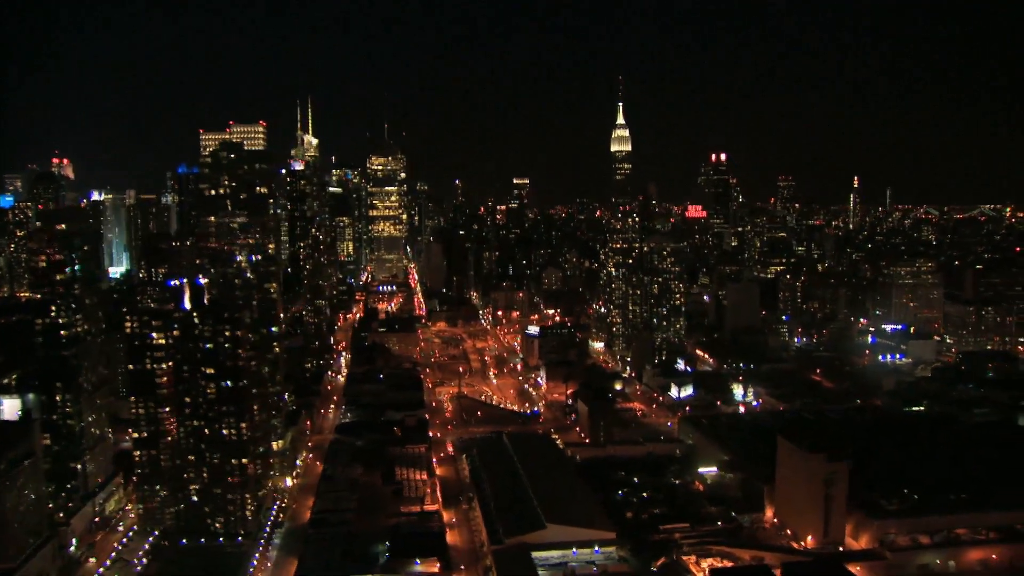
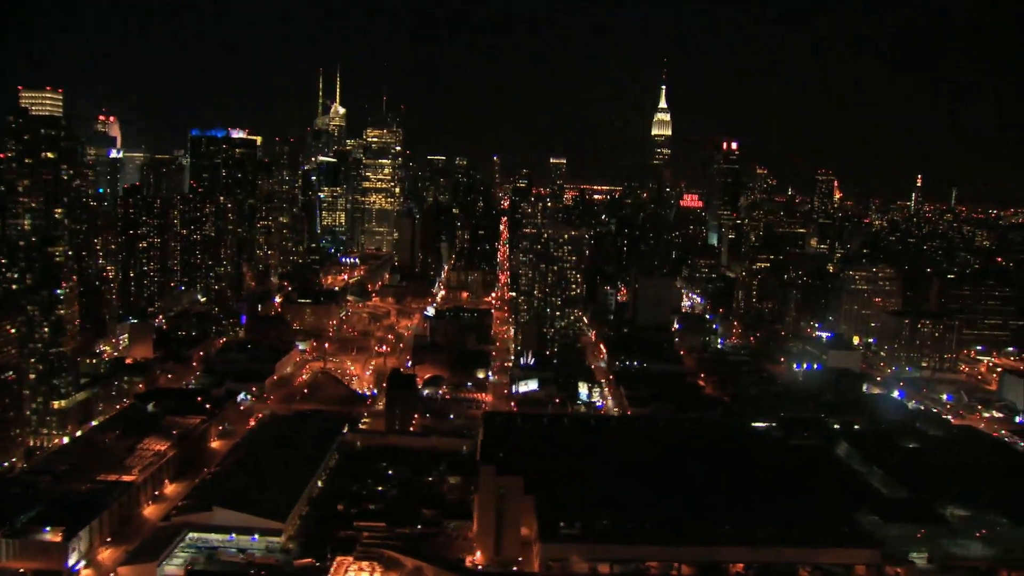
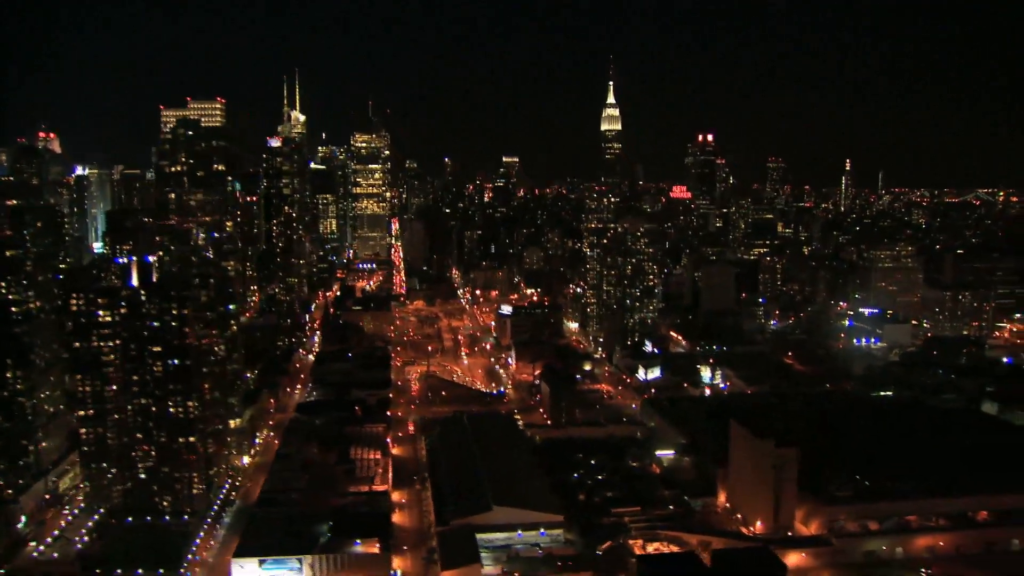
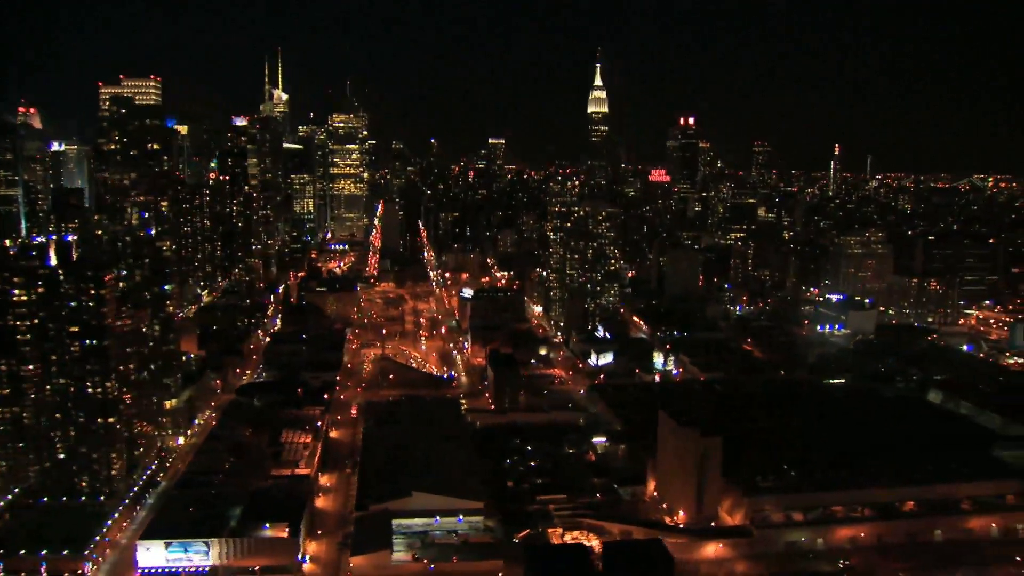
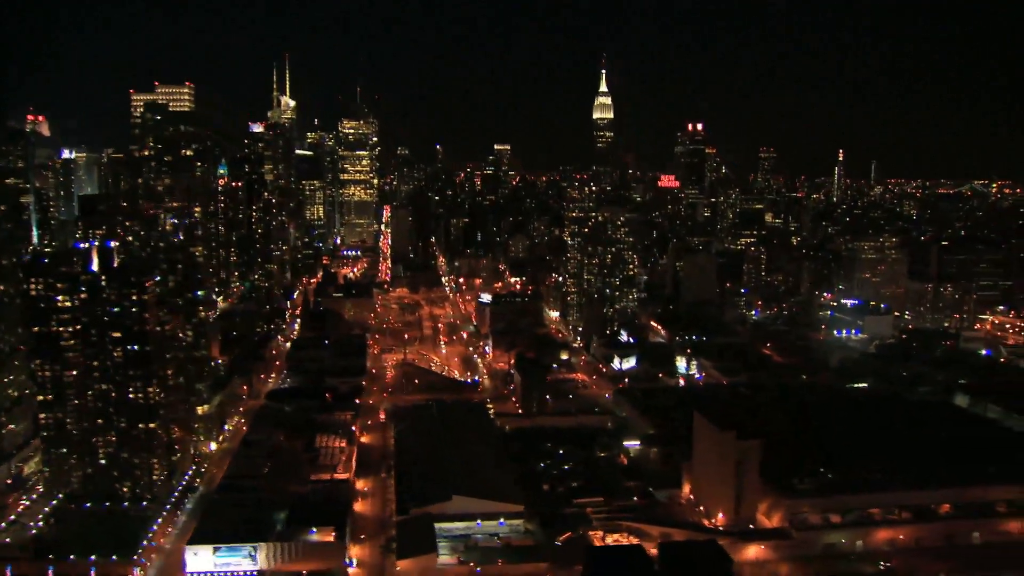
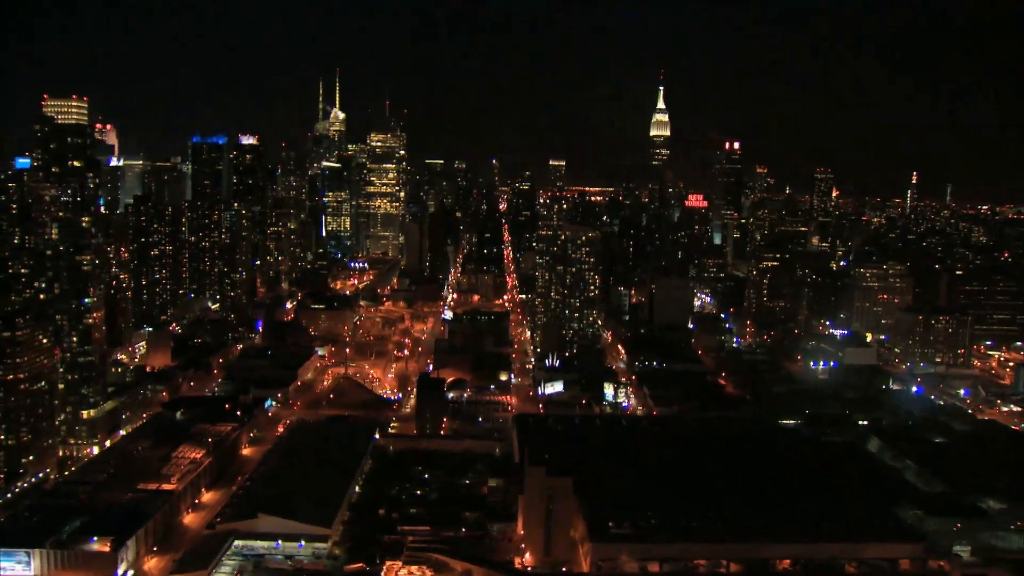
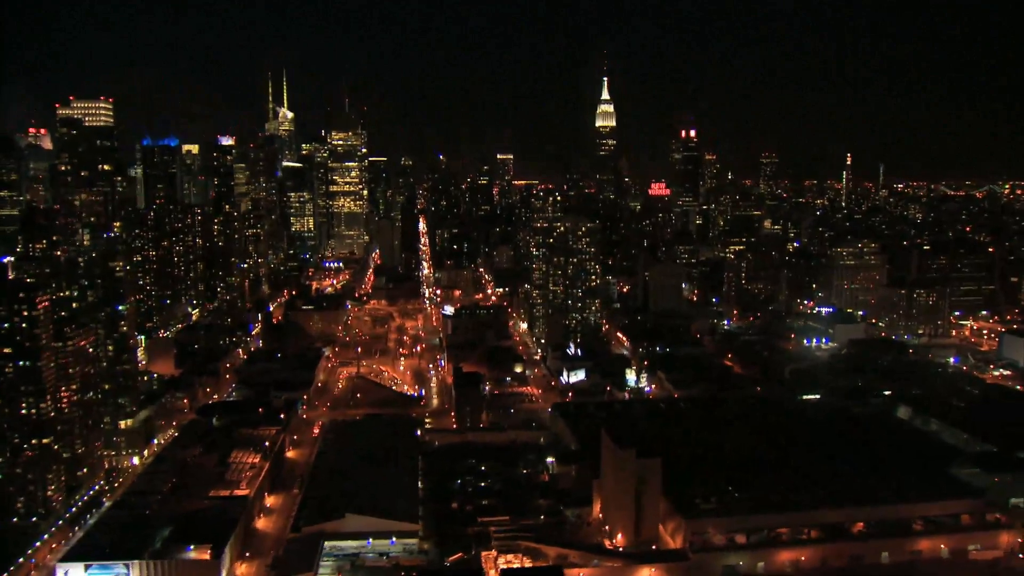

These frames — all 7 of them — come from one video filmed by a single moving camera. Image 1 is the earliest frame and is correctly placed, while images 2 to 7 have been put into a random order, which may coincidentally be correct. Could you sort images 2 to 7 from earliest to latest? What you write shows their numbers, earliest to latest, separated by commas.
3, 5, 4, 7, 6, 2
